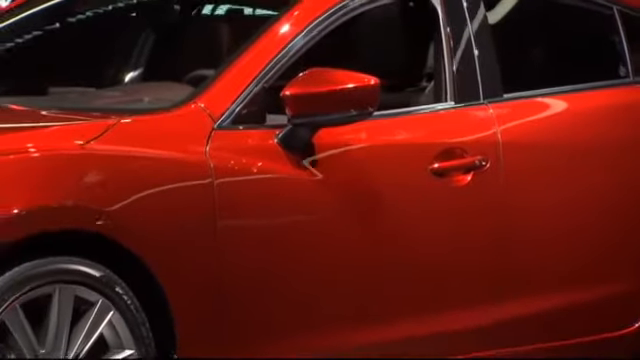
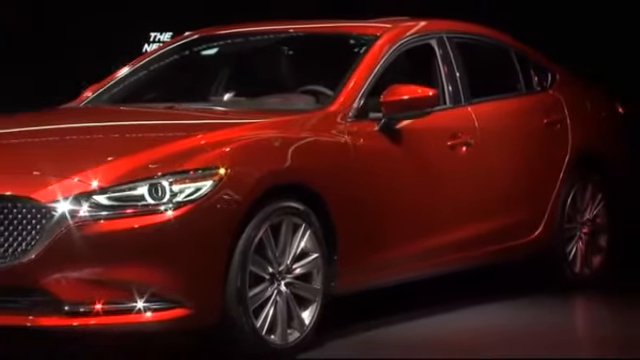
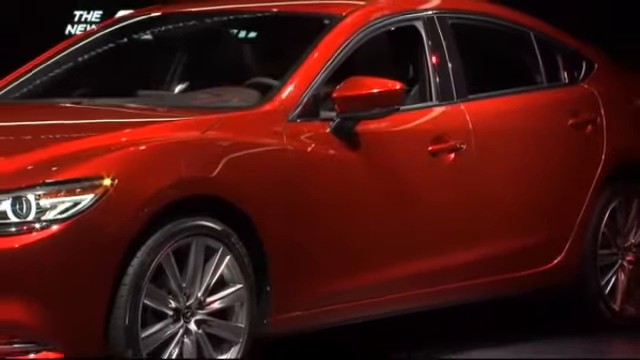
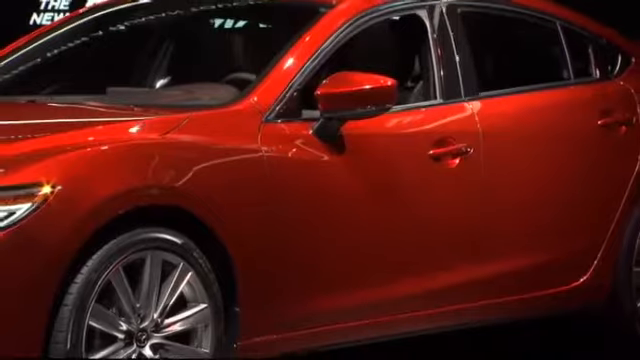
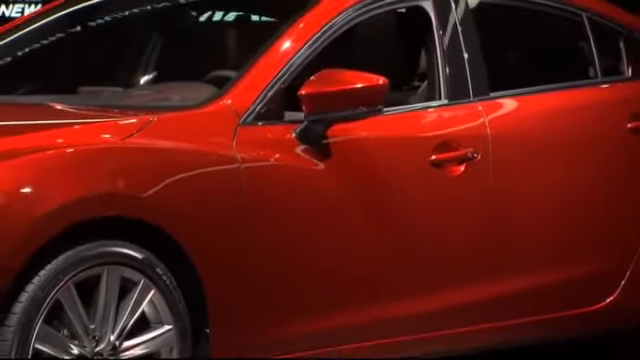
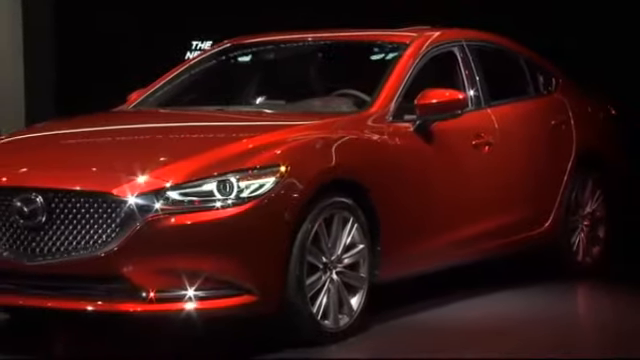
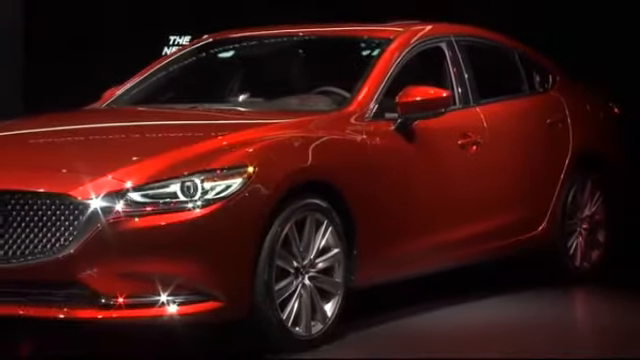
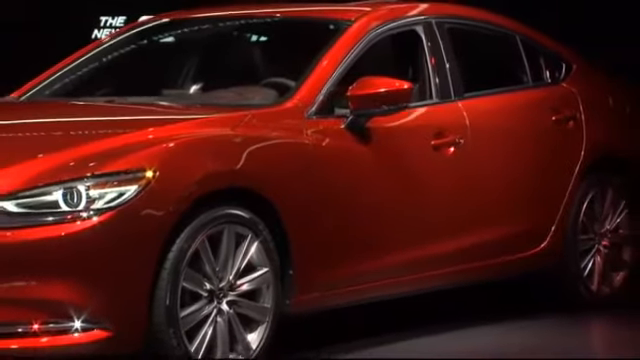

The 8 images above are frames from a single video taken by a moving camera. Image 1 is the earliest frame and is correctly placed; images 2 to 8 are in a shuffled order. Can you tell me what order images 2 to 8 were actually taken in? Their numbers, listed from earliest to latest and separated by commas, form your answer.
5, 4, 3, 8, 2, 7, 6
